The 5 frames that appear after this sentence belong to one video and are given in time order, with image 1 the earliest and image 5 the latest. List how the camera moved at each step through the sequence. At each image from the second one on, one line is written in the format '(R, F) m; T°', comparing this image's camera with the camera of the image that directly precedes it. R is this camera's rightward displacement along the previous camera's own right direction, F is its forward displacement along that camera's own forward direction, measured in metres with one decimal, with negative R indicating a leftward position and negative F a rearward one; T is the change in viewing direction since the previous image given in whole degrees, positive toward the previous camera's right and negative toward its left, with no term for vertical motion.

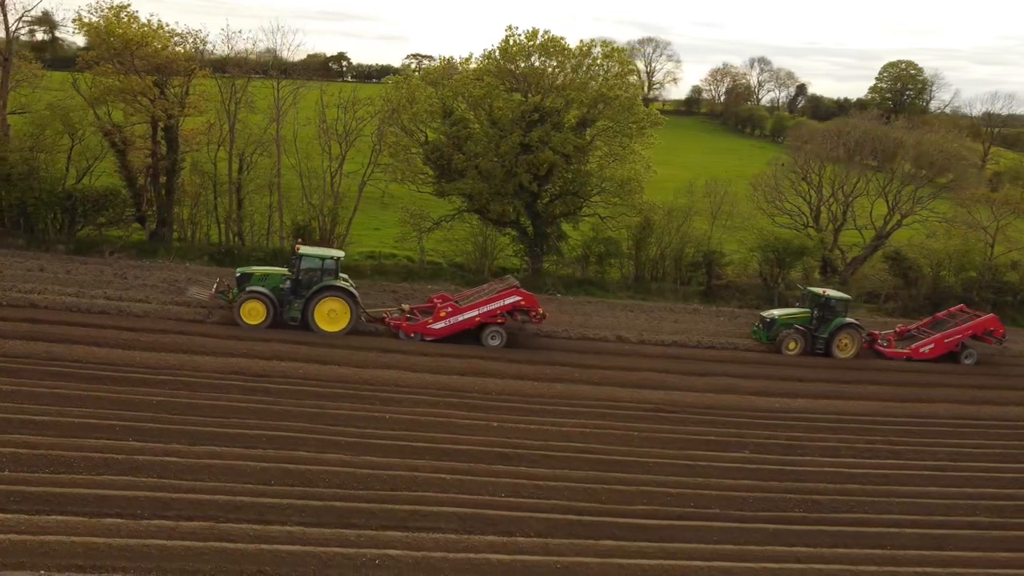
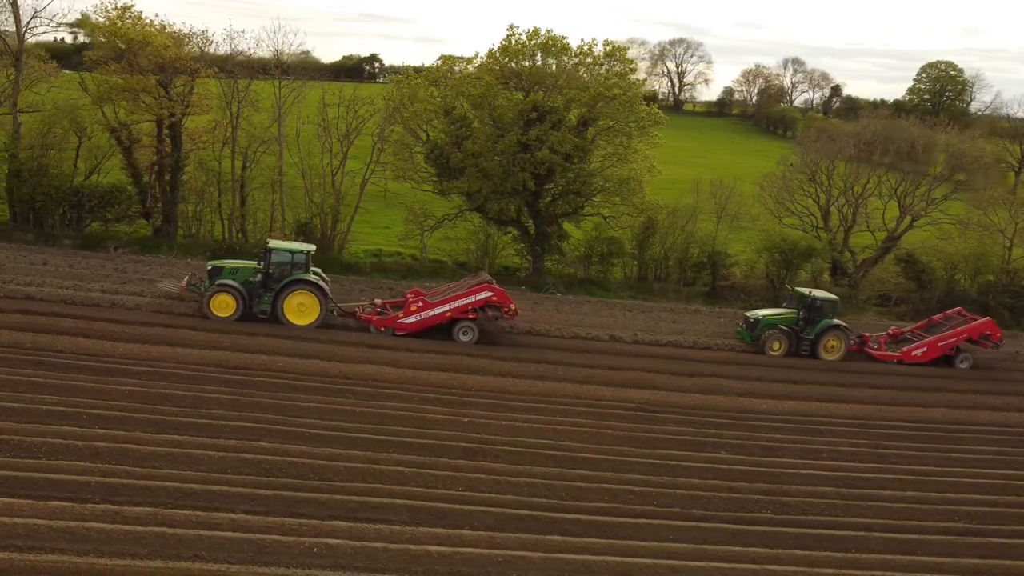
(+0.7, 0.0) m; -2°
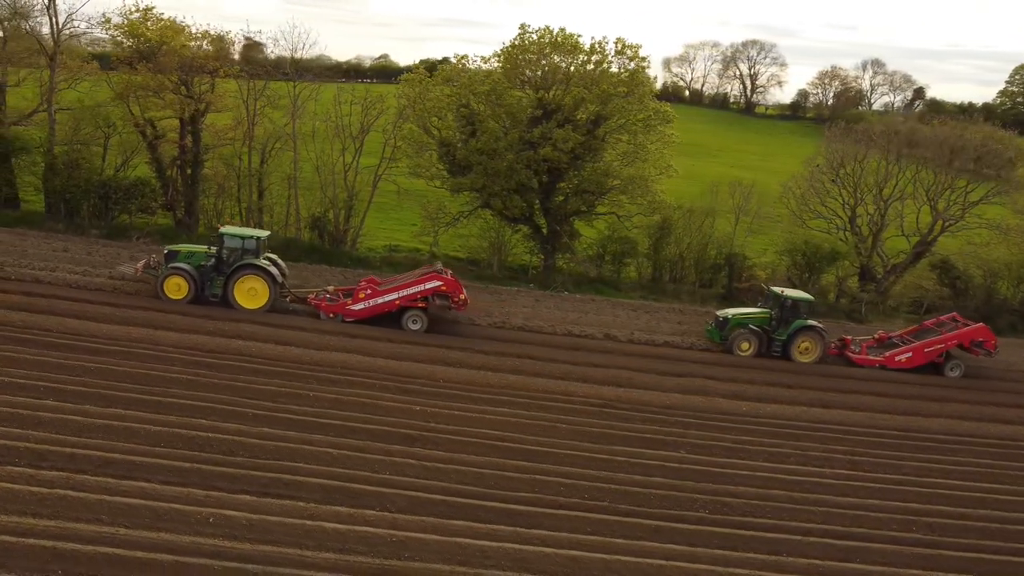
(+1.4, 0.0) m; -5°
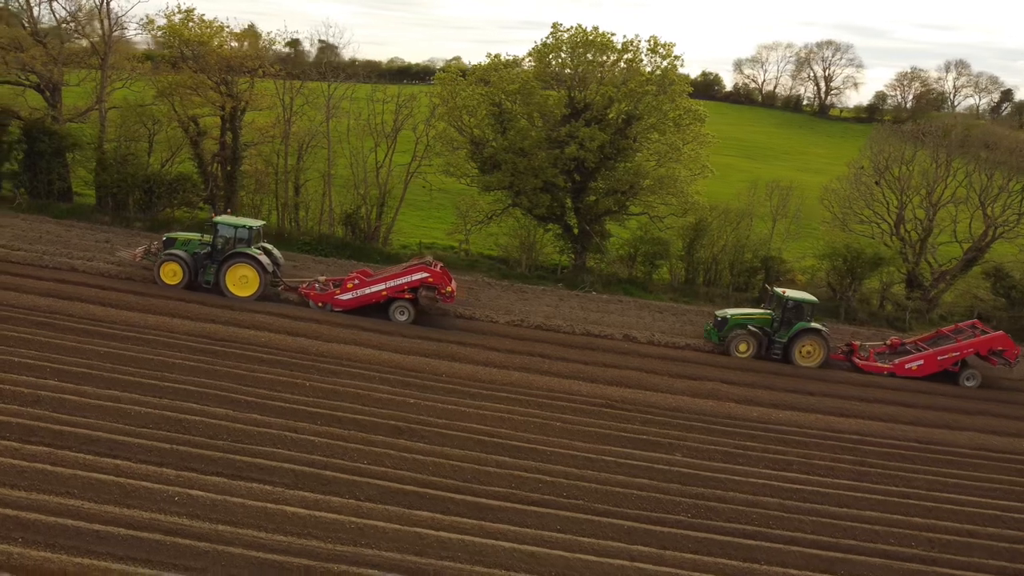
(+0.9, 0.0) m; -5°
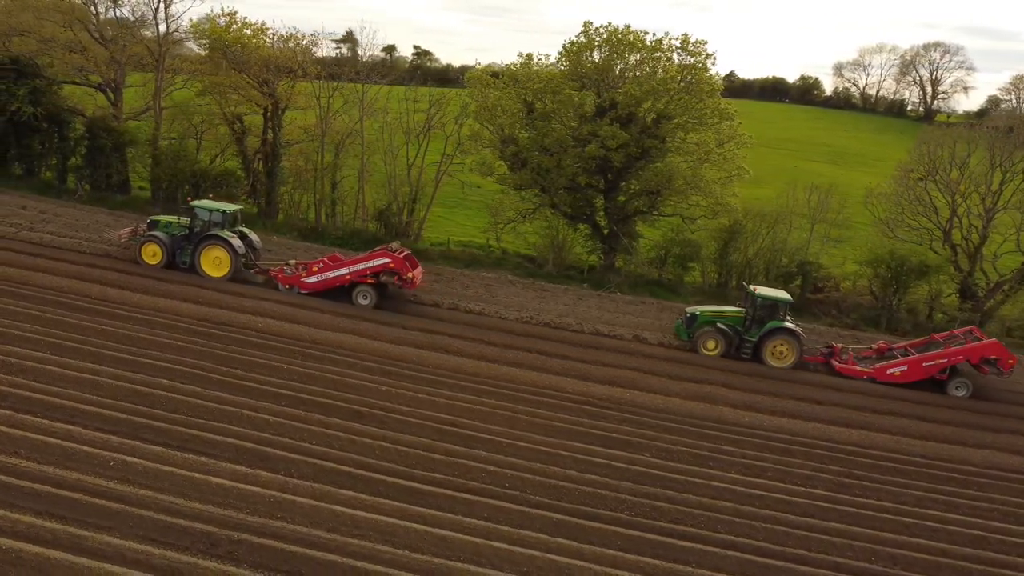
(+1.5, 0.0) m; -6°
